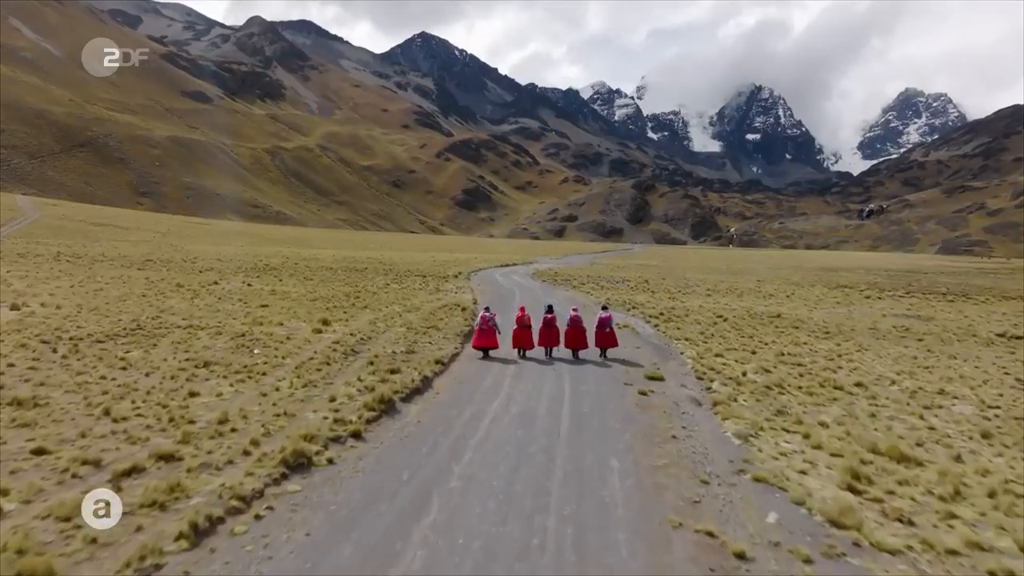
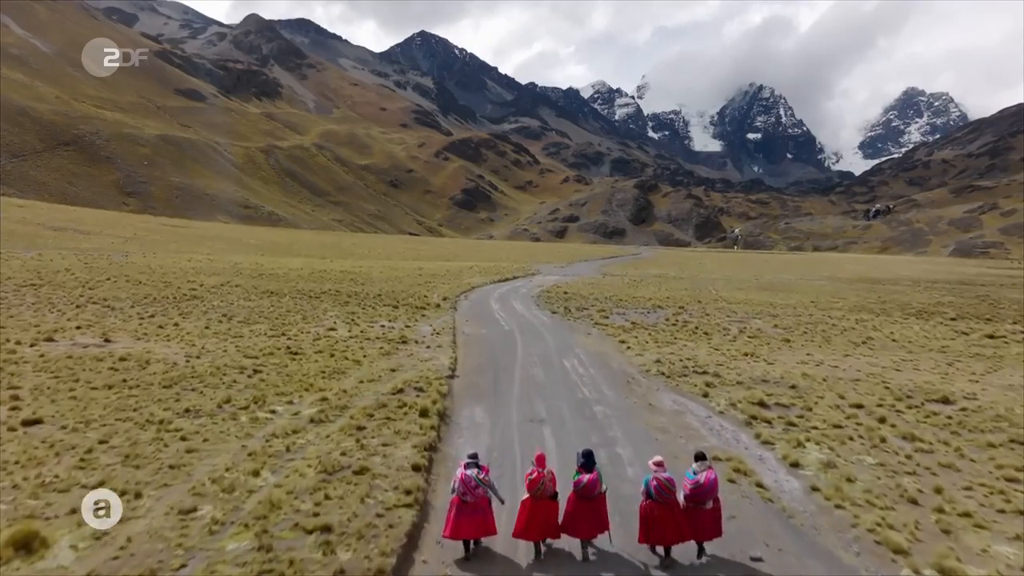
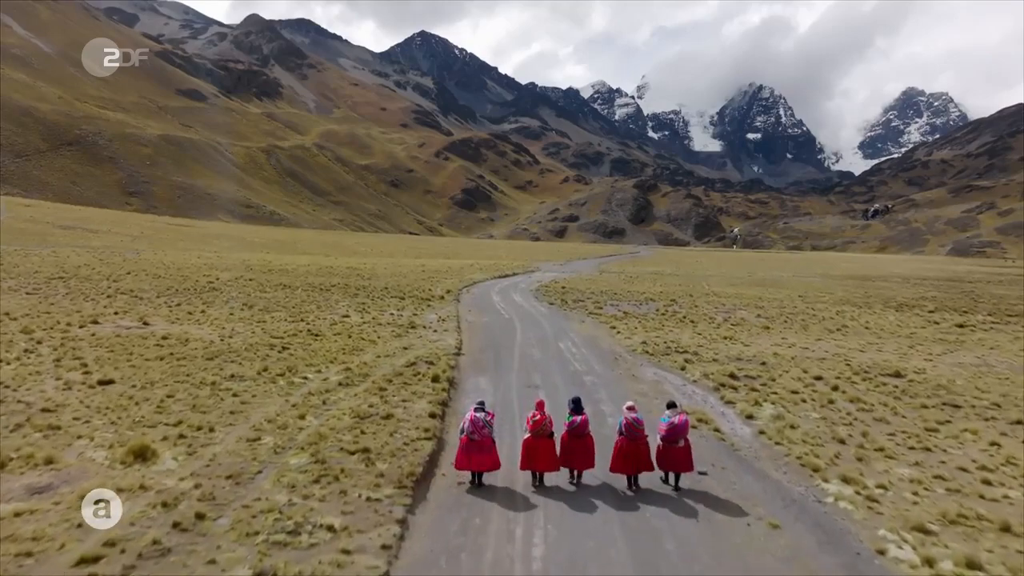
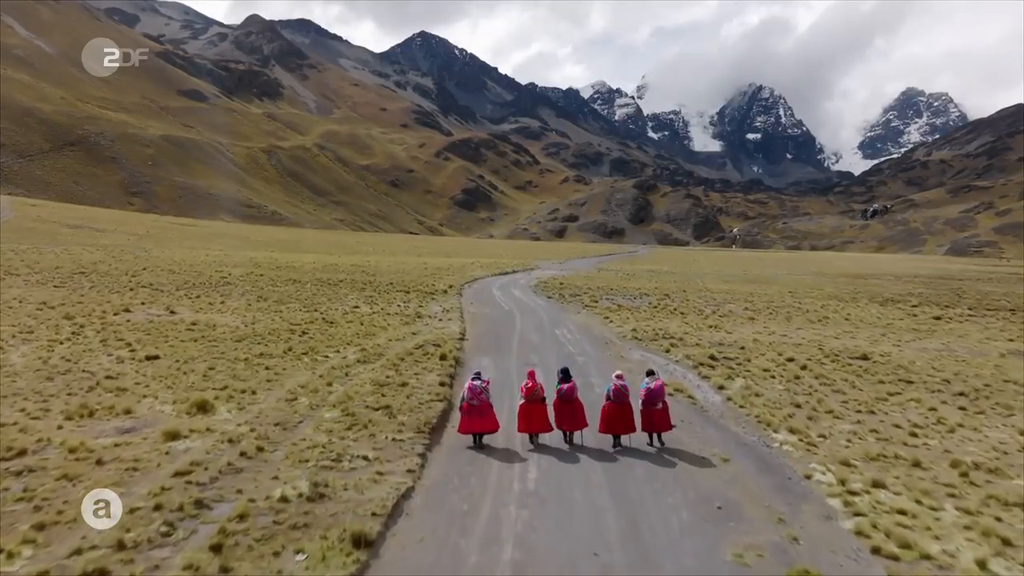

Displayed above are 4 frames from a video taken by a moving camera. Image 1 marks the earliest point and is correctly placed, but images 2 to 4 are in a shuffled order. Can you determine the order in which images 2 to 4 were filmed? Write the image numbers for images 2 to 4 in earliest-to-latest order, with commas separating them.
4, 3, 2
